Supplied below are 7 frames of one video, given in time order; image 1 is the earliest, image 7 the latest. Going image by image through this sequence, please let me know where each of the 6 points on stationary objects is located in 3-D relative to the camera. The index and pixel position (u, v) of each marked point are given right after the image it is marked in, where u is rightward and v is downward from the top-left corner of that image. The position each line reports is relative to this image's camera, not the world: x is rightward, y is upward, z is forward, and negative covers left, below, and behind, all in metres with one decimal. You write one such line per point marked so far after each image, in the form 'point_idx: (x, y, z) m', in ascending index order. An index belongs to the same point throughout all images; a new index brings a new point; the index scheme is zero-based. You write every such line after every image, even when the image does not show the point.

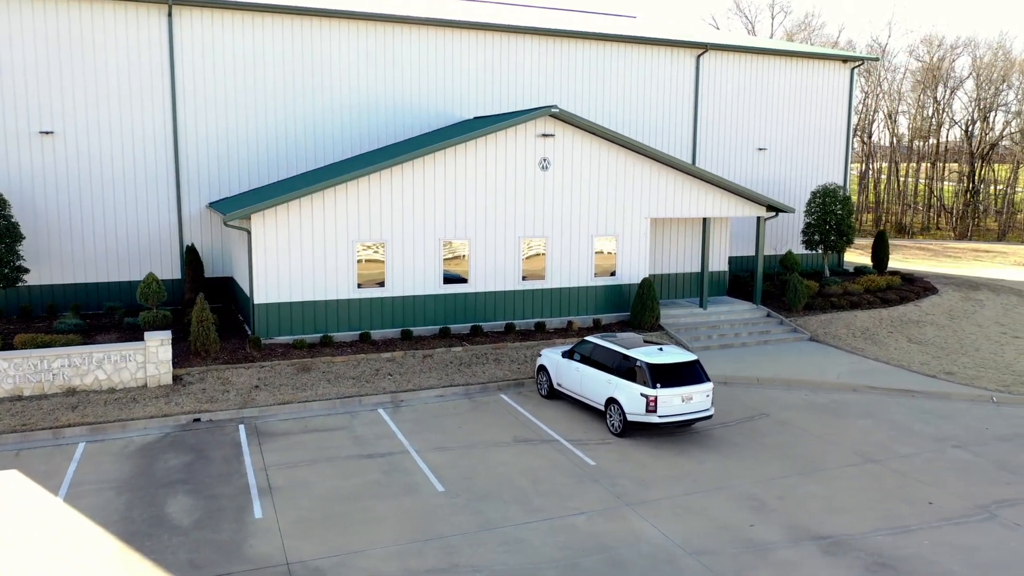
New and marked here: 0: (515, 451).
0: (0.0, -2.5, +12.7) m
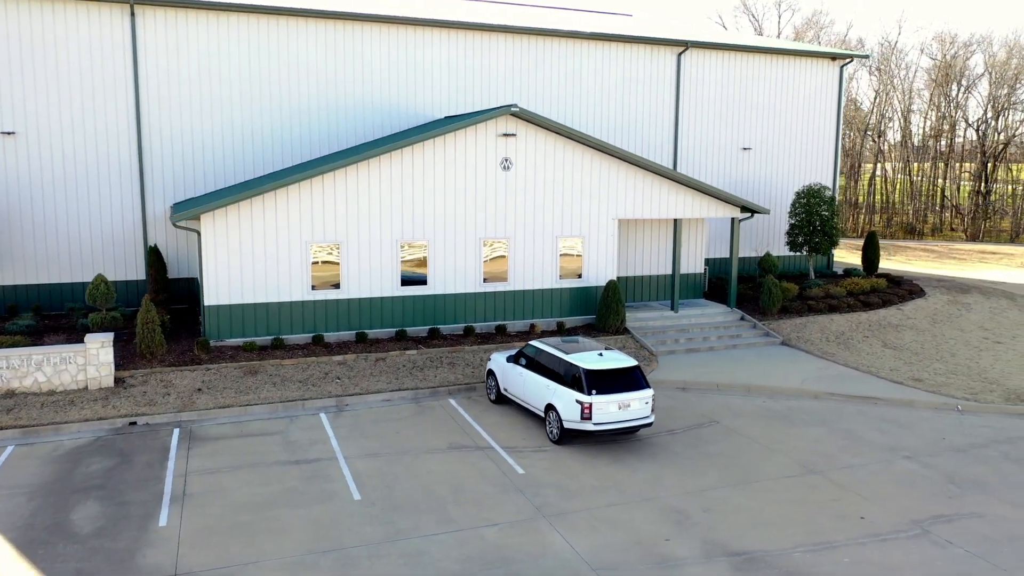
0: (-1.0, -2.6, +12.4) m
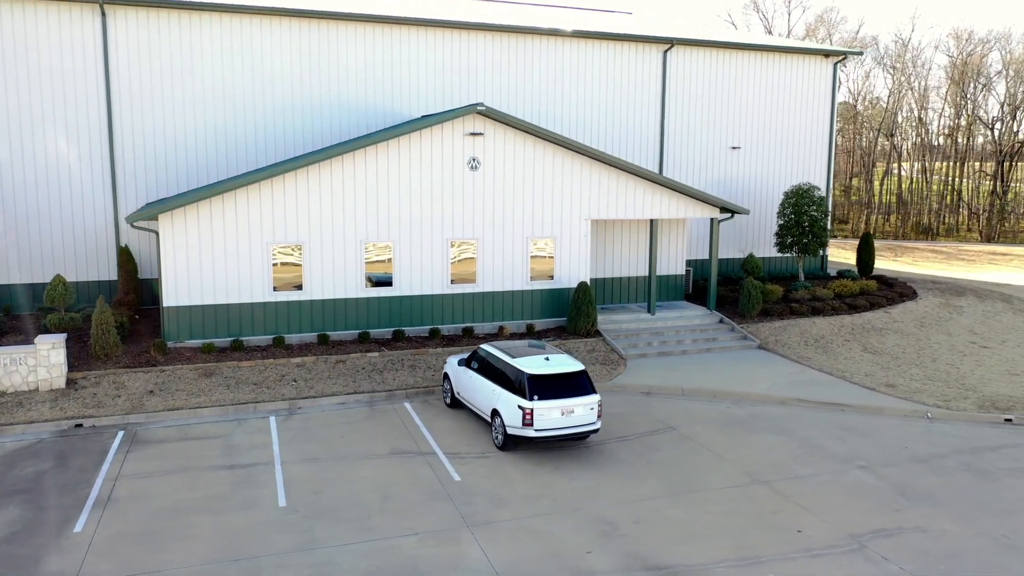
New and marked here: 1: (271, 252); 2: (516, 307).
0: (-1.9, -2.6, +12.1) m
1: (-5.0, +0.7, +16.9) m
2: (+0.1, -0.4, +18.9) m
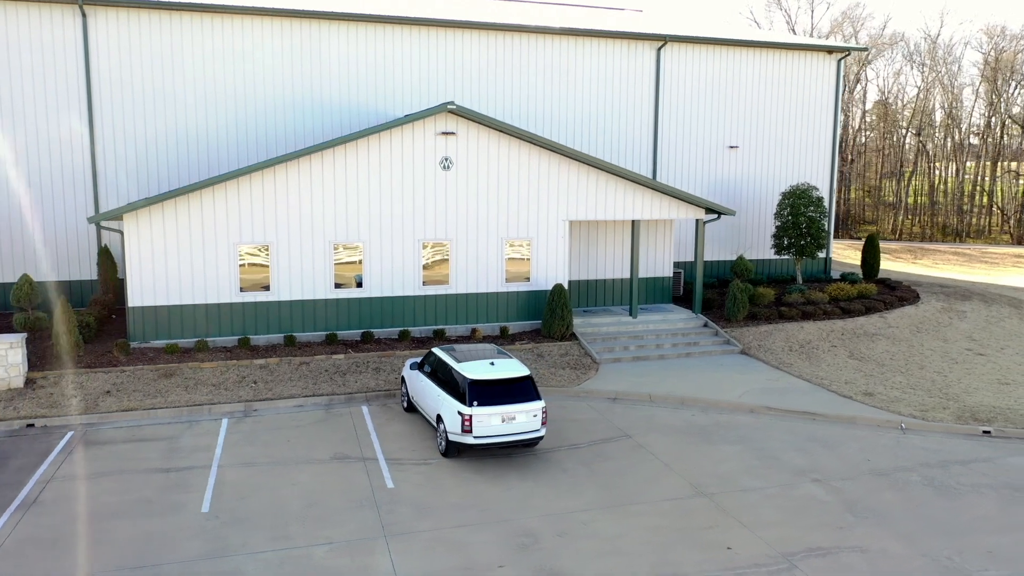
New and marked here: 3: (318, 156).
0: (-2.8, -2.6, +11.9) m
1: (-5.6, +0.7, +16.8) m
2: (-0.5, -0.5, +18.5) m
3: (-4.0, +2.7, +16.9) m
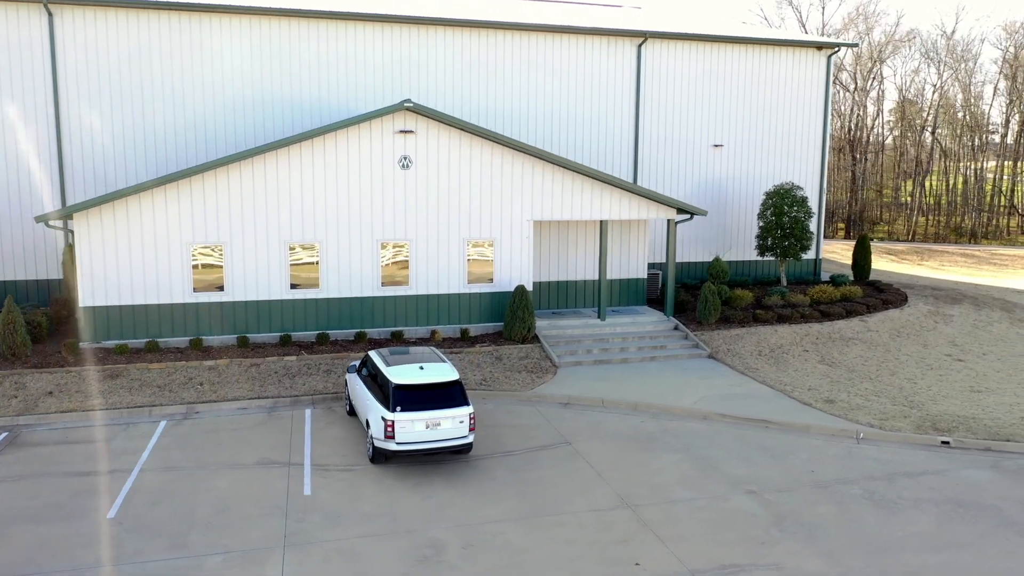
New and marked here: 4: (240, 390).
0: (-3.8, -2.7, +11.6) m
1: (-6.5, +0.7, +16.6) m
2: (-1.3, -0.5, +18.2) m
3: (-4.9, +2.7, +16.7) m
4: (-5.0, -1.9, +15.1) m
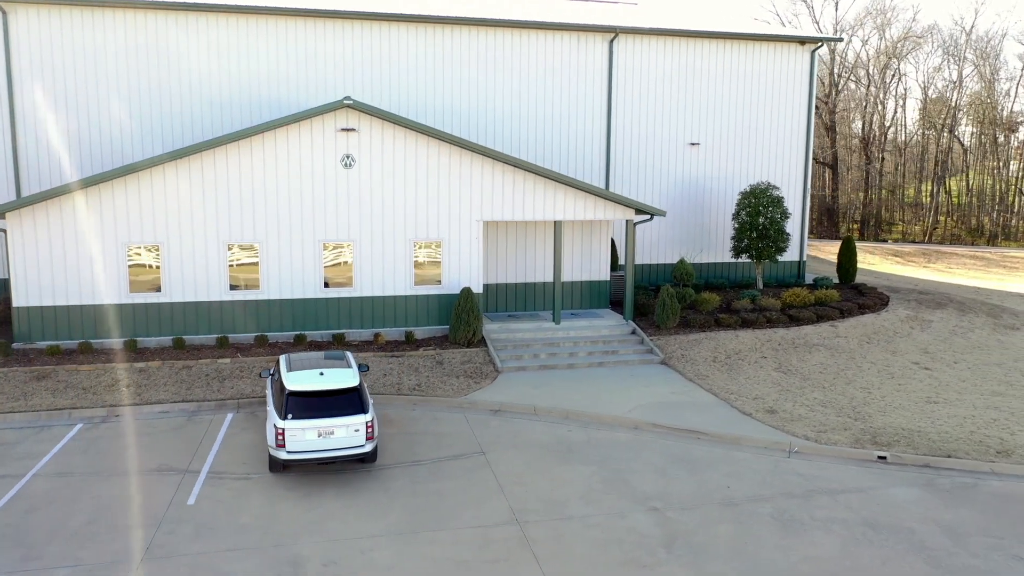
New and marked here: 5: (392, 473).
0: (-5.2, -2.7, +11.3) m
1: (-7.7, +0.7, +16.4) m
2: (-2.5, -0.5, +17.8) m
3: (-6.0, +2.7, +16.4) m
4: (-6.3, -1.9, +14.8) m
5: (-1.7, -2.7, +11.7) m
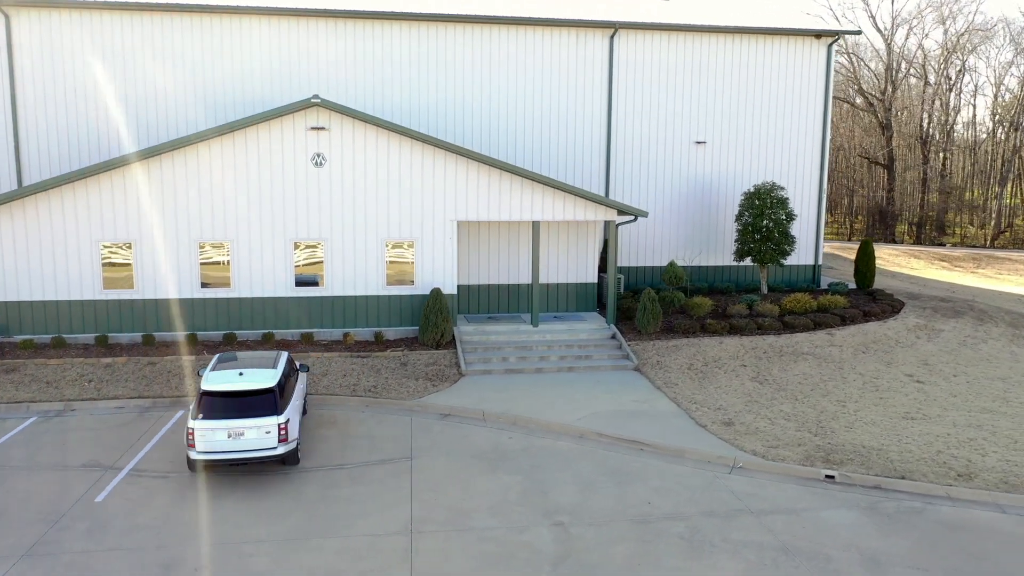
0: (-6.4, -2.6, +11.4) m
1: (-8.4, +0.8, +16.7) m
2: (-3.0, -0.5, +17.6) m
3: (-6.7, +2.8, +16.6) m
4: (-7.1, -1.9, +15.0) m
5: (-2.8, -2.7, +11.5) m
